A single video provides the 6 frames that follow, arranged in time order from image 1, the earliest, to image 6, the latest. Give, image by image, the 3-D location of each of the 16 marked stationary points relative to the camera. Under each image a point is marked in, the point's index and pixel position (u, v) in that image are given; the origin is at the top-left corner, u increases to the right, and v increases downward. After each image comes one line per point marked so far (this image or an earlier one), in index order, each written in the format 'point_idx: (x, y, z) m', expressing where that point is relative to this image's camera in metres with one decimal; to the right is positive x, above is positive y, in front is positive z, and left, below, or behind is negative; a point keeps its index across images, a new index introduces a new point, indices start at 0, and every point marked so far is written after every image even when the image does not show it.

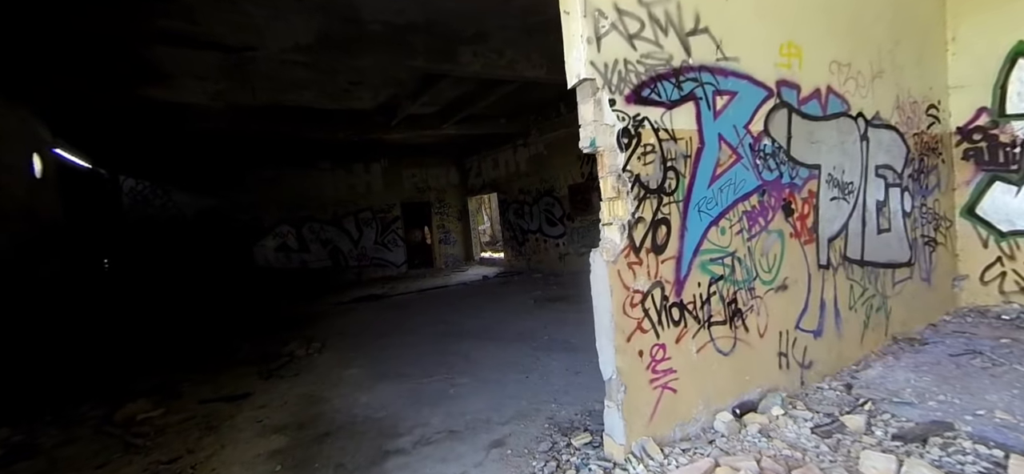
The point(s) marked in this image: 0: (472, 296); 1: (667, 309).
0: (-0.7, -1.0, +7.0) m
1: (+0.8, -0.4, +2.1) m
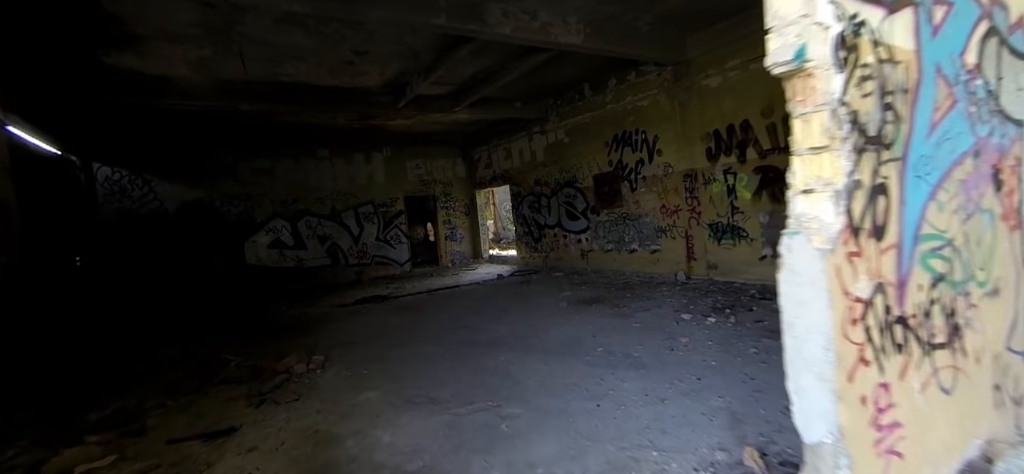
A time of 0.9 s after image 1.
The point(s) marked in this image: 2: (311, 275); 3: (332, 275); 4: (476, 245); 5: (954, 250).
0: (-0.3, -0.9, +6.3) m
1: (+1.2, -0.3, +1.3) m
2: (-4.8, -0.9, +10.0) m
3: (-4.4, -0.9, +10.2) m
4: (-1.0, -0.3, +12.1) m
5: (+1.6, 0.0, +1.6) m
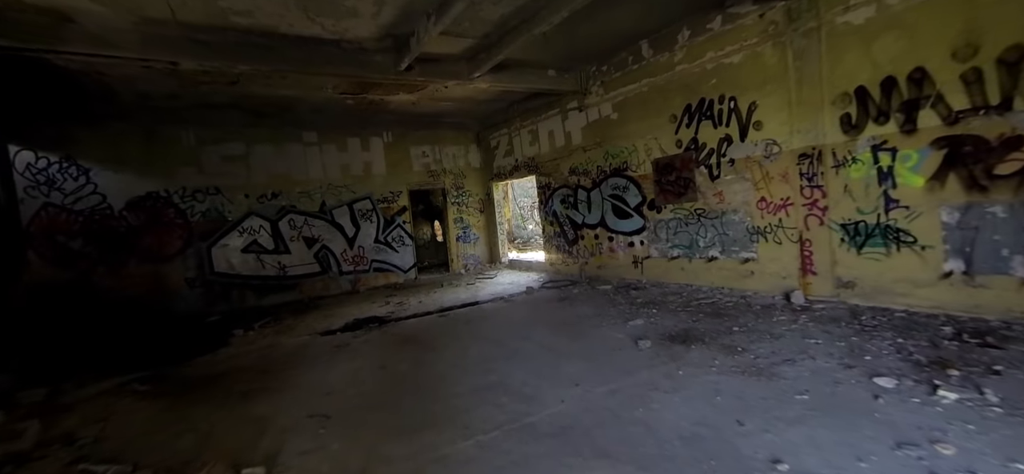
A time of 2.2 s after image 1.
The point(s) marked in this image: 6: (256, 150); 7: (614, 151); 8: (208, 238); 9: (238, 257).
0: (+0.2, -1.0, +4.5) m
1: (+1.6, -0.4, -0.4) m
2: (-4.3, -0.9, +8.3) m
3: (-3.9, -1.0, +8.5) m
4: (-0.5, -0.3, +10.4) m
5: (+2.1, -0.1, -0.2) m
6: (-4.8, +1.6, +8.0) m
7: (+1.6, +1.3, +6.7) m
8: (-5.4, 0.0, +7.5) m
9: (-5.0, -0.4, +7.8) m
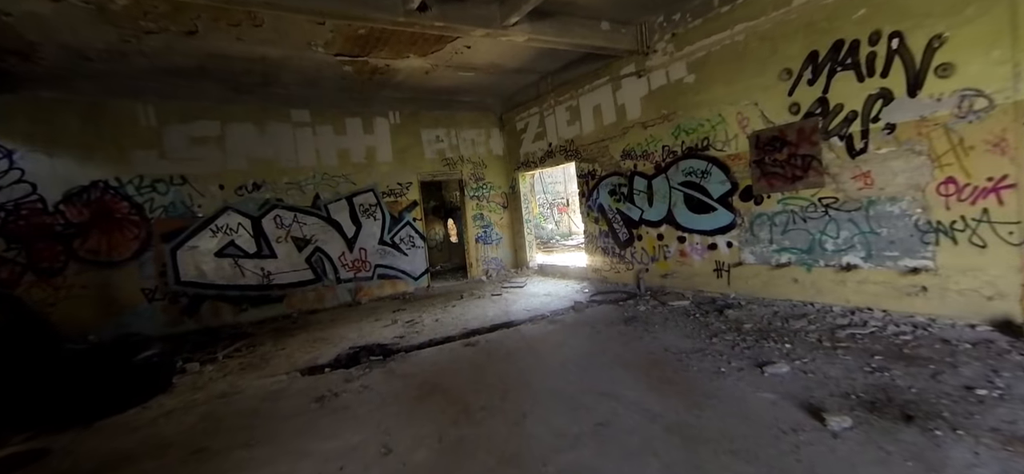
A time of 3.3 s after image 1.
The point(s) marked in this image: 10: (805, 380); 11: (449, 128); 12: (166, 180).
0: (+0.7, -1.0, +3.0) m
1: (+2.0, -0.4, -2.0) m
2: (-3.8, -0.9, +6.9) m
3: (-3.3, -1.0, +7.1) m
4: (+0.1, -0.3, +8.9) m
5: (+2.5, -0.1, -1.7) m
6: (-4.3, +1.6, +6.5) m
7: (+2.2, +1.3, +5.1) m
8: (-4.9, 0.0, +6.1) m
9: (-4.5, -0.4, +6.3) m
10: (+1.8, -0.9, +2.6) m
11: (-1.2, +2.1, +8.3) m
12: (-4.9, +0.8, +6.0) m
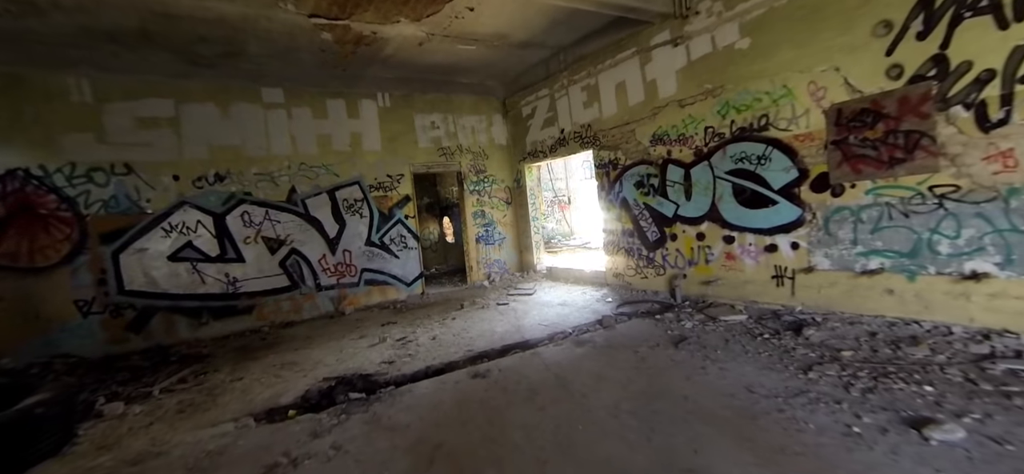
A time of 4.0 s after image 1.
0: (+0.8, -1.0, +2.1) m
1: (+2.3, -0.4, -2.9) m
2: (-3.6, -1.0, +5.9) m
3: (-3.2, -1.0, +6.0) m
4: (+0.2, -0.3, +7.9) m
5: (+2.8, -0.1, -2.7) m
6: (-4.2, +1.6, +5.5) m
7: (+2.3, +1.4, +4.2) m
8: (-4.8, 0.0, +5.1) m
9: (-4.4, -0.4, +5.3) m
10: (+2.0, -0.9, +1.7) m
11: (-1.1, +2.1, +7.3) m
12: (-4.8, +0.8, +5.0) m
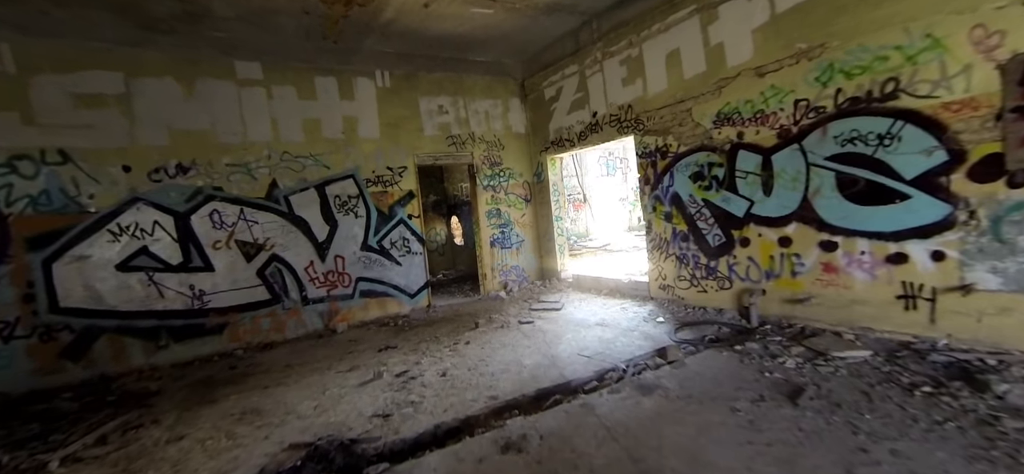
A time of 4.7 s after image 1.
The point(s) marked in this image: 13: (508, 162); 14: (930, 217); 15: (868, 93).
0: (+1.1, -1.0, +1.0) m
1: (+2.5, -0.4, -4.0) m
2: (-3.4, -1.0, +4.8) m
3: (-2.9, -1.0, +5.0) m
4: (+0.5, -0.3, +6.9) m
5: (+2.9, -0.2, -3.7) m
6: (-3.9, +1.6, +4.5) m
7: (+2.6, +1.3, +3.1) m
8: (-4.5, -0.1, +4.1) m
9: (-4.1, -0.4, +4.3) m
10: (+2.3, -0.9, +0.6) m
11: (-0.8, +2.1, +6.3) m
12: (-4.5, +0.8, +4.0) m
13: (-0.1, +1.2, +6.7) m
14: (+2.9, +0.2, +2.8) m
15: (+2.6, +1.1, +3.1) m
